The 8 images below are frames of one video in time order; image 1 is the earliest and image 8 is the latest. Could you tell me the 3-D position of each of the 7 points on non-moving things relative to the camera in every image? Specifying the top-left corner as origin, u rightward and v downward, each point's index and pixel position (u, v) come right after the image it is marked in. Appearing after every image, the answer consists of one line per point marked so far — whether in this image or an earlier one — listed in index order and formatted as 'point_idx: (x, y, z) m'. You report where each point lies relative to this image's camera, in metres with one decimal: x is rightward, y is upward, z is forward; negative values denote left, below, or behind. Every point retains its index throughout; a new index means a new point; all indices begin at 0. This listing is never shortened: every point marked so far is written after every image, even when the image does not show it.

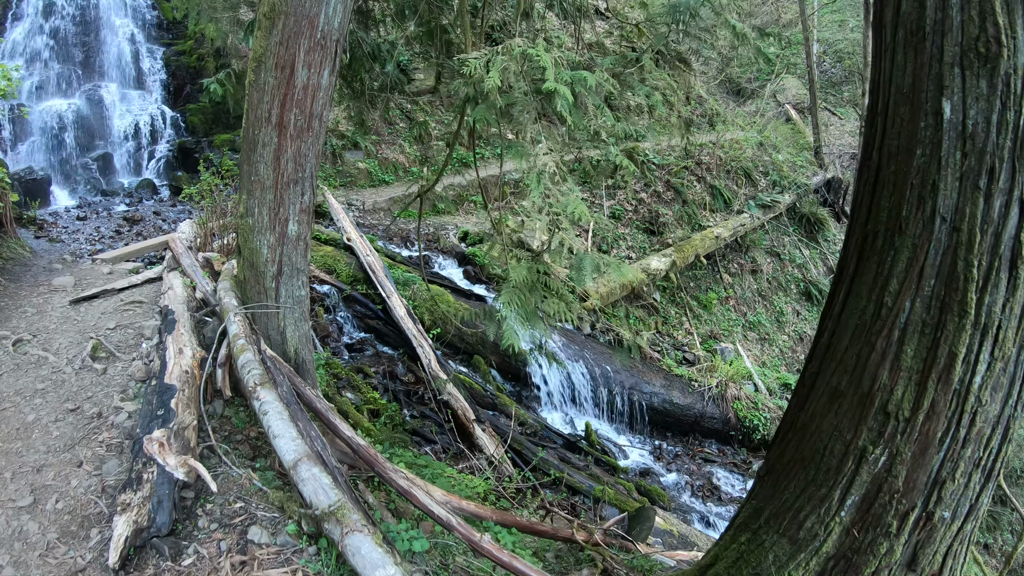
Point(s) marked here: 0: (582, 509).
0: (+0.6, -1.7, +4.7) m
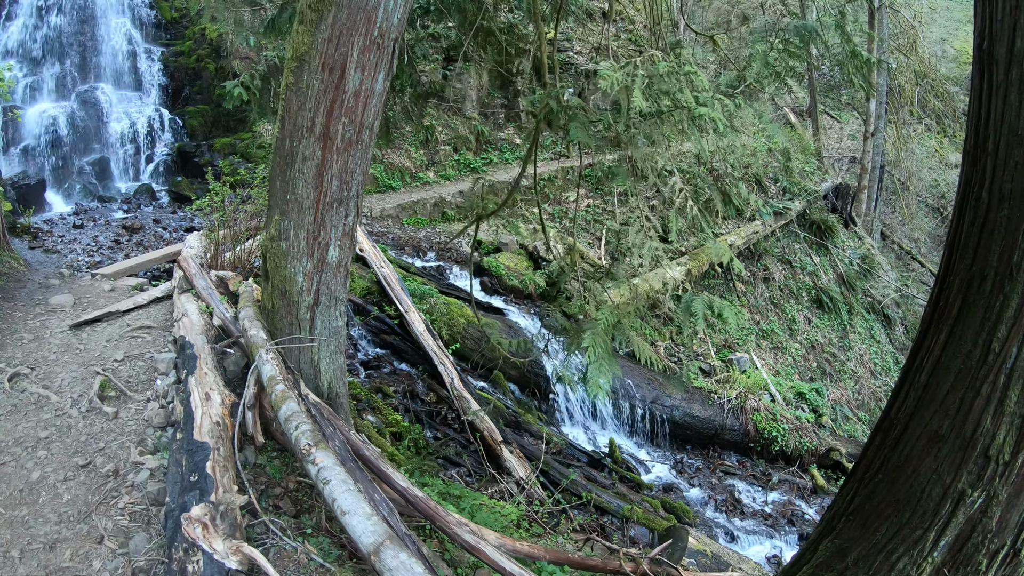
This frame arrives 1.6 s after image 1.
0: (+0.8, -1.8, +4.4) m
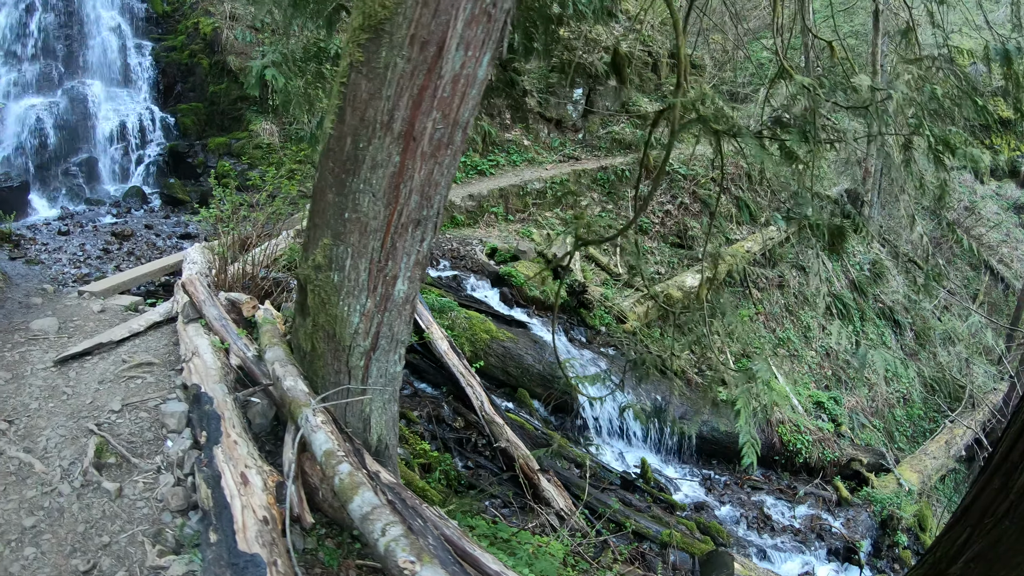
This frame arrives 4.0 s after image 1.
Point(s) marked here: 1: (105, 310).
0: (+1.0, -1.9, +4.1) m
1: (-2.9, -0.2, +4.2) m
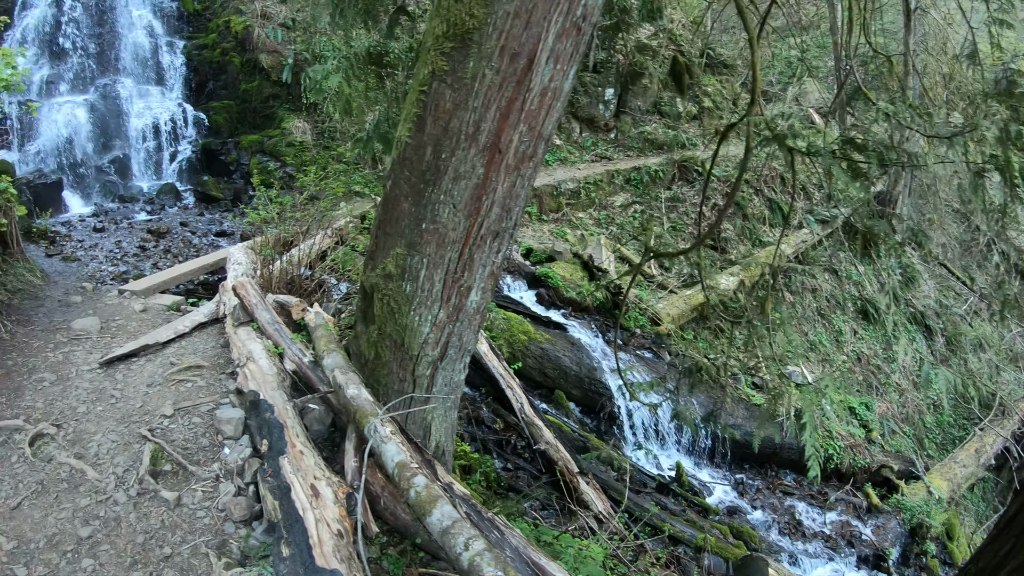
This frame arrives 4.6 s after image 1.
0: (+1.2, -2.0, +4.0) m
1: (-2.6, -0.2, +4.2) m
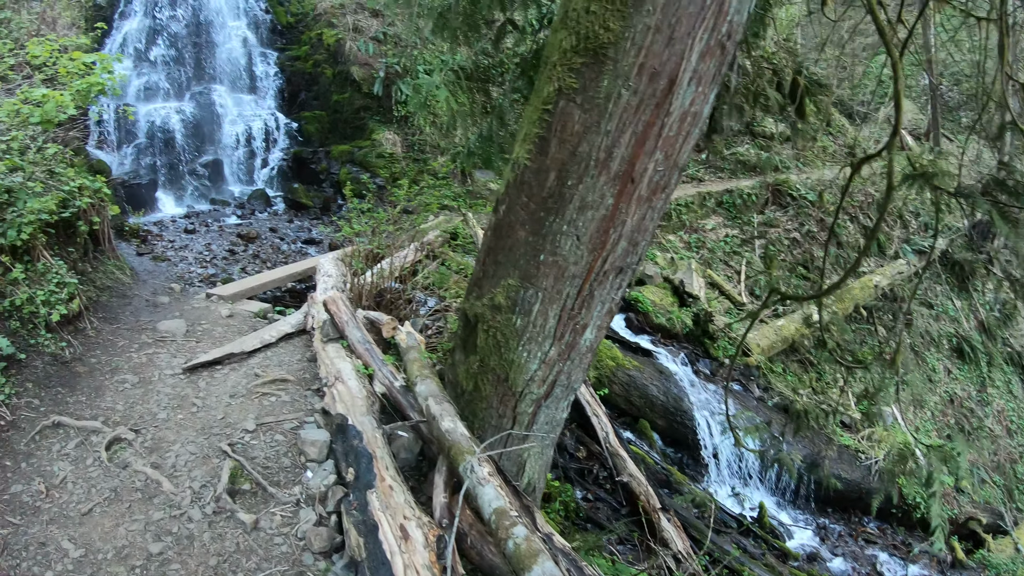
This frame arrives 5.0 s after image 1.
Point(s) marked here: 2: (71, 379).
0: (+1.7, -2.2, +3.6) m
1: (-2.0, -0.2, +4.2) m
2: (-2.6, -0.5, +3.3) m
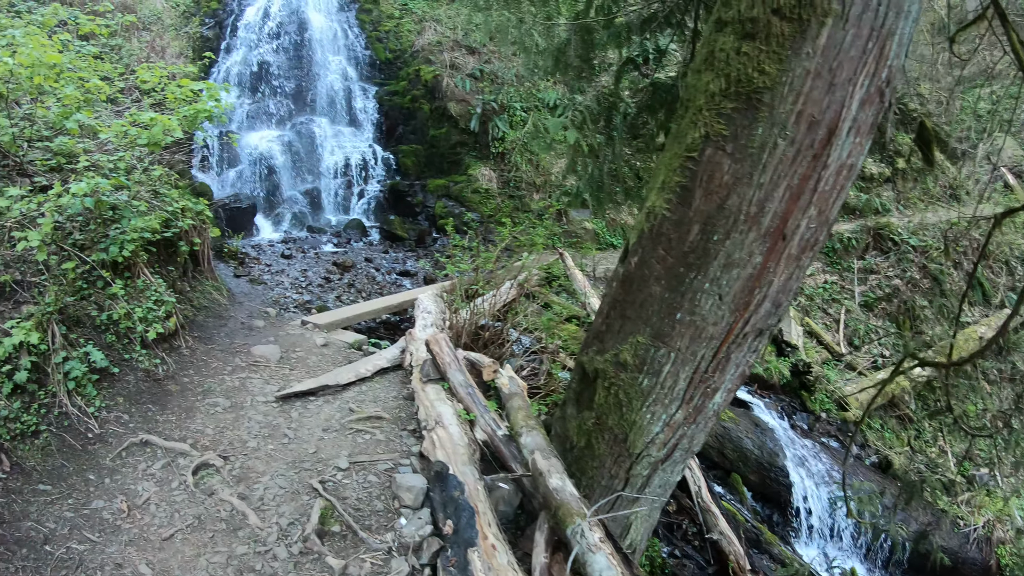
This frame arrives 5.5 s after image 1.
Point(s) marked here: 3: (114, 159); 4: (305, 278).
0: (+2.2, -2.5, +3.2) m
1: (-1.3, -0.4, +4.3) m
2: (-2.1, -0.7, +3.4) m
3: (-2.8, +0.9, +4.1) m
4: (-2.2, +0.2, +5.9) m
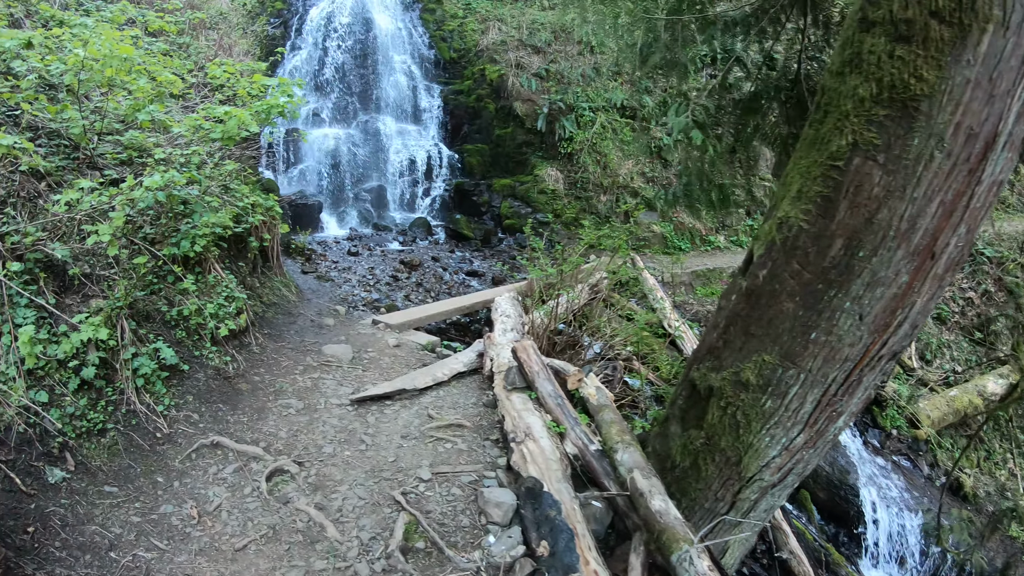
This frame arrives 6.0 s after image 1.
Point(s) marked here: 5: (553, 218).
0: (+2.6, -2.6, +3.1) m
1: (-0.8, -0.4, +4.2) m
2: (-1.6, -0.6, +3.4) m
3: (-2.3, +0.9, +4.1) m
4: (-1.6, +0.2, +5.8) m
5: (+0.6, +0.9, +8.0) m
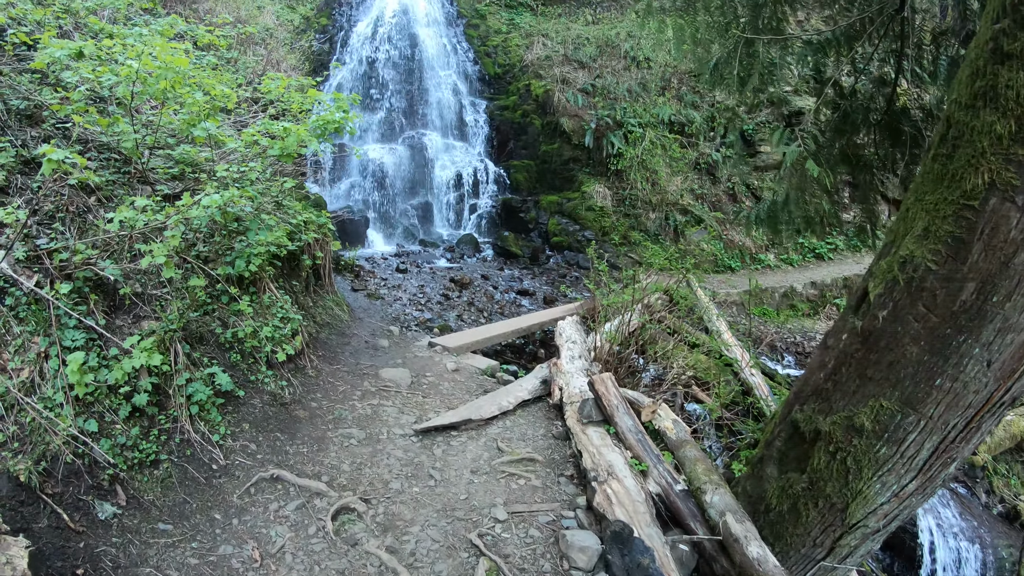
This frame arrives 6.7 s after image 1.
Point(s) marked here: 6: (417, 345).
0: (+2.9, -2.8, +2.9) m
1: (-0.5, -0.5, +4.1) m
2: (-1.2, -0.8, +3.3) m
3: (-1.9, +0.8, +4.0) m
4: (-1.2, 0.0, +5.8) m
5: (+1.1, +0.7, +7.9) m
6: (-0.8, -0.4, +4.4) m
